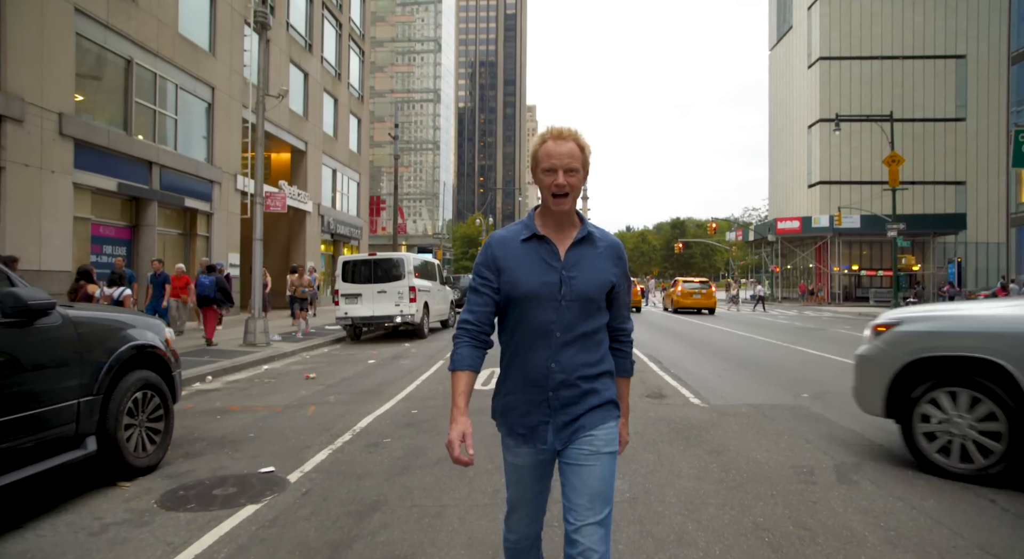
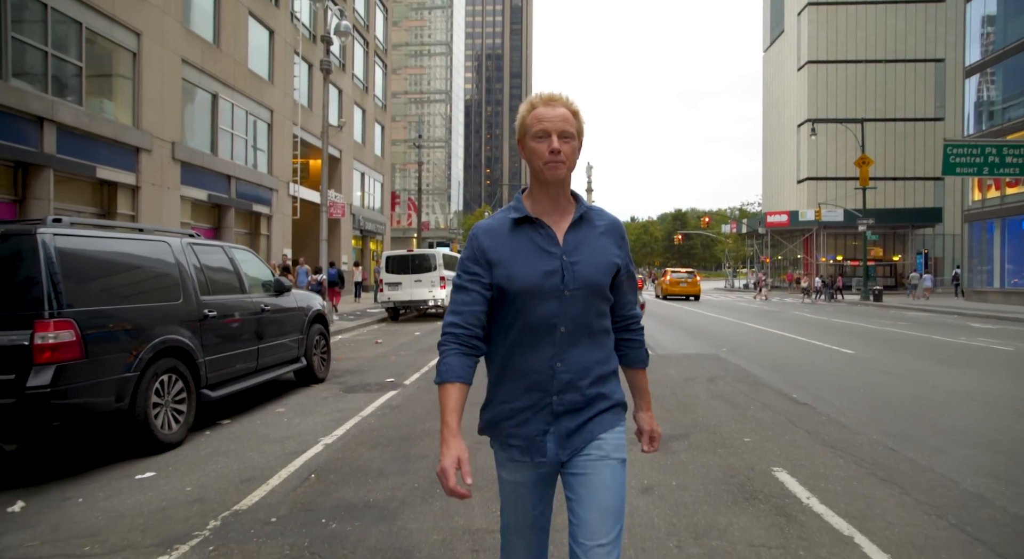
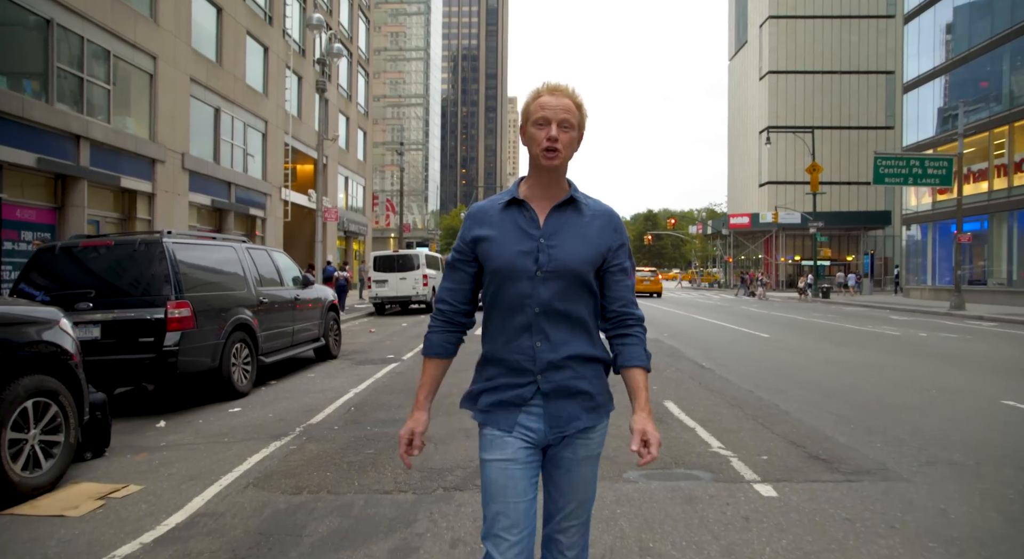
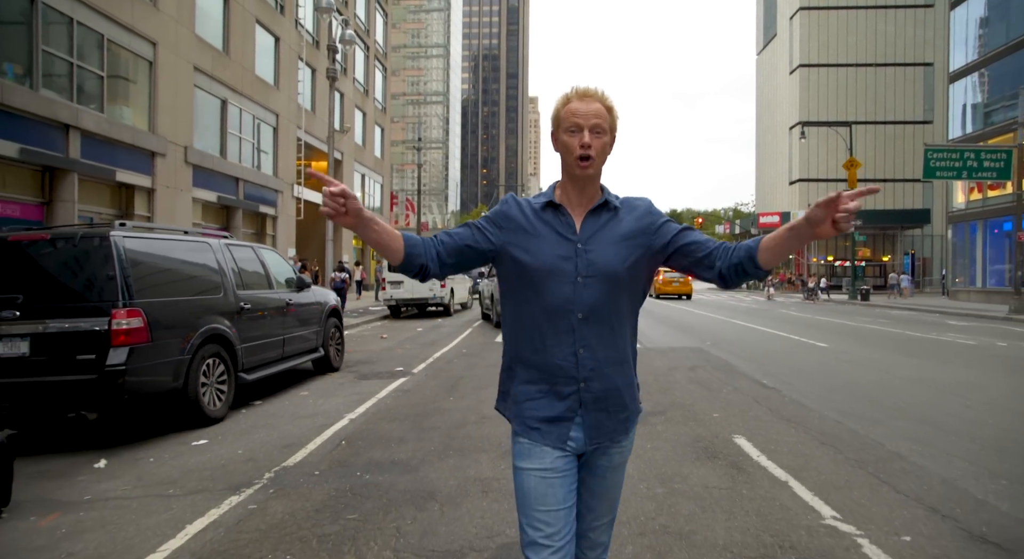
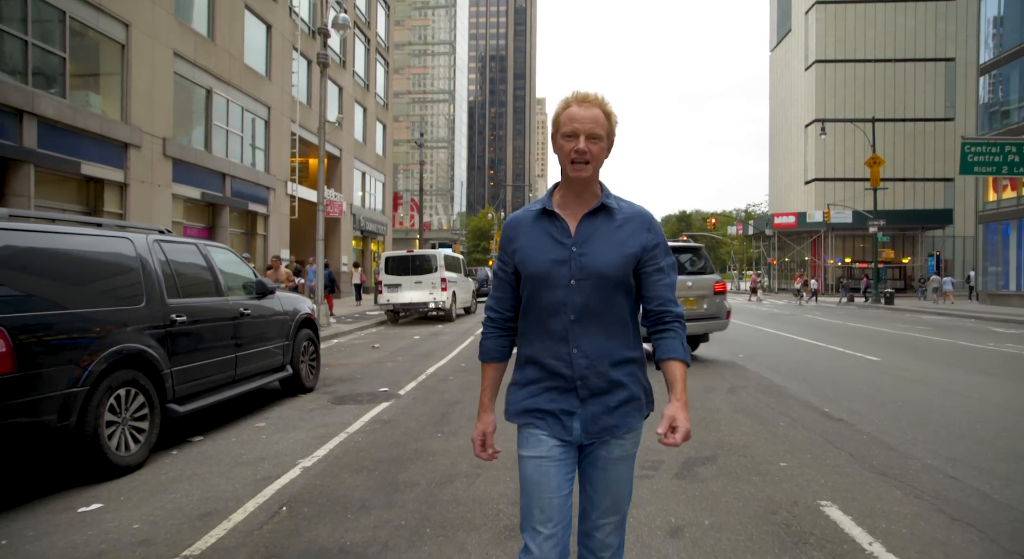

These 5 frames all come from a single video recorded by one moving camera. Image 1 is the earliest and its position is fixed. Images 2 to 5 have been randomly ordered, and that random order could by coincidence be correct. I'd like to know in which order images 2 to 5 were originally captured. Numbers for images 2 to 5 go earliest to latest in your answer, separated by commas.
5, 2, 4, 3
